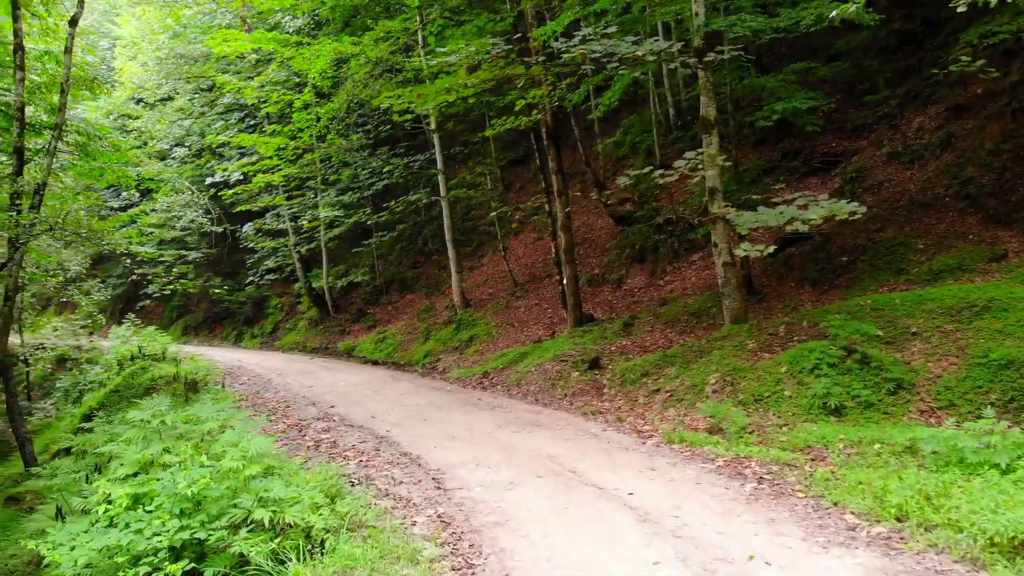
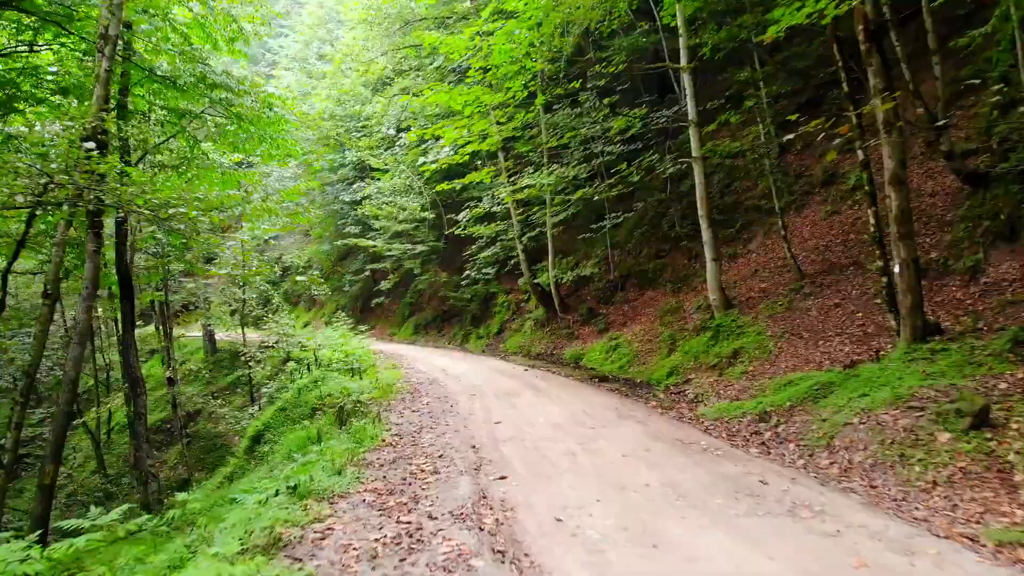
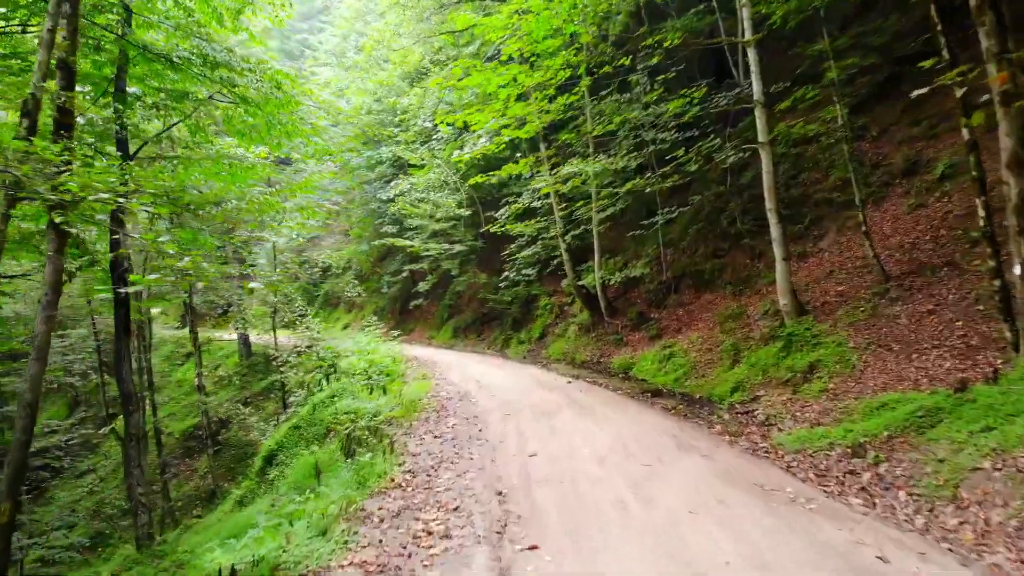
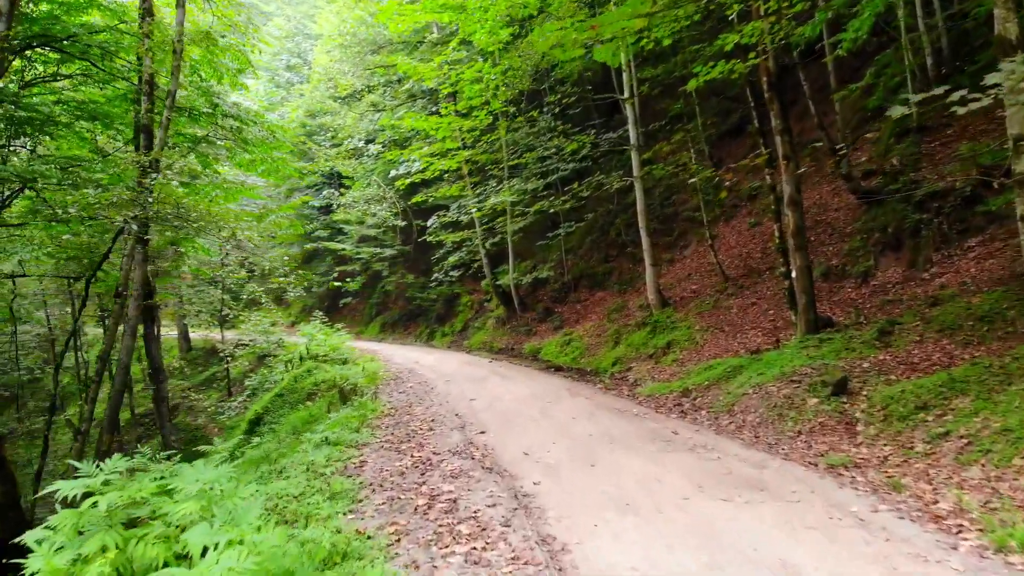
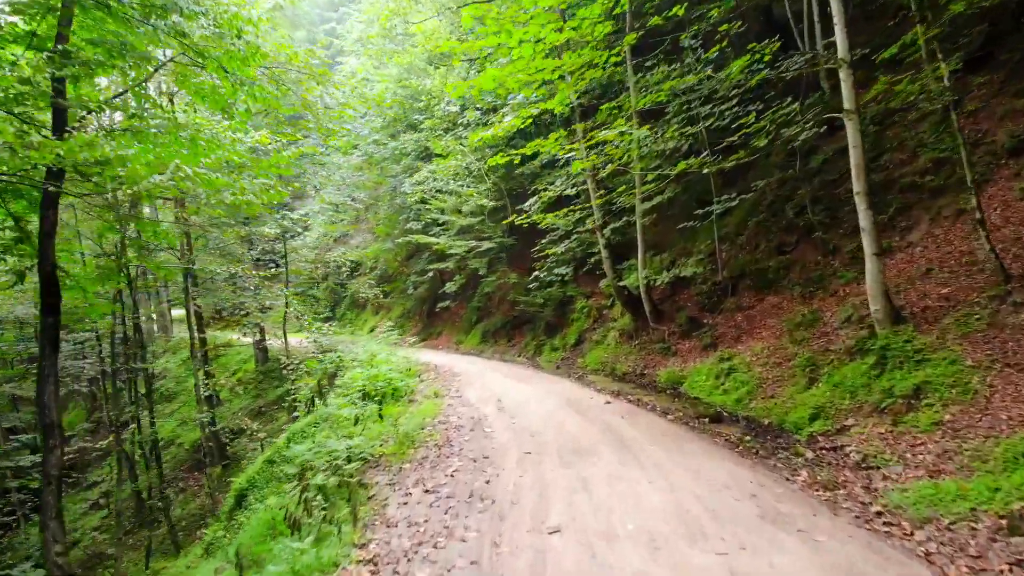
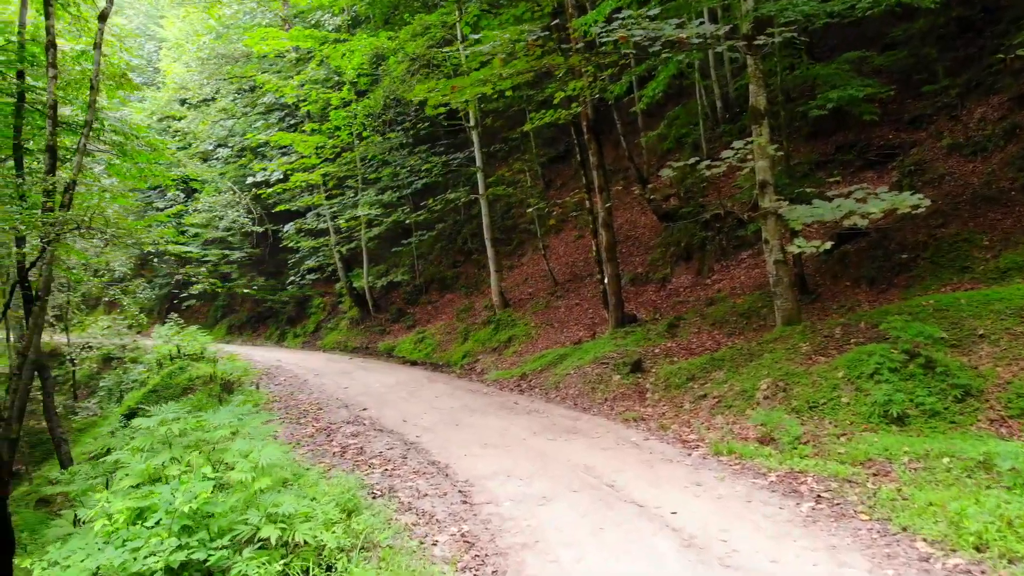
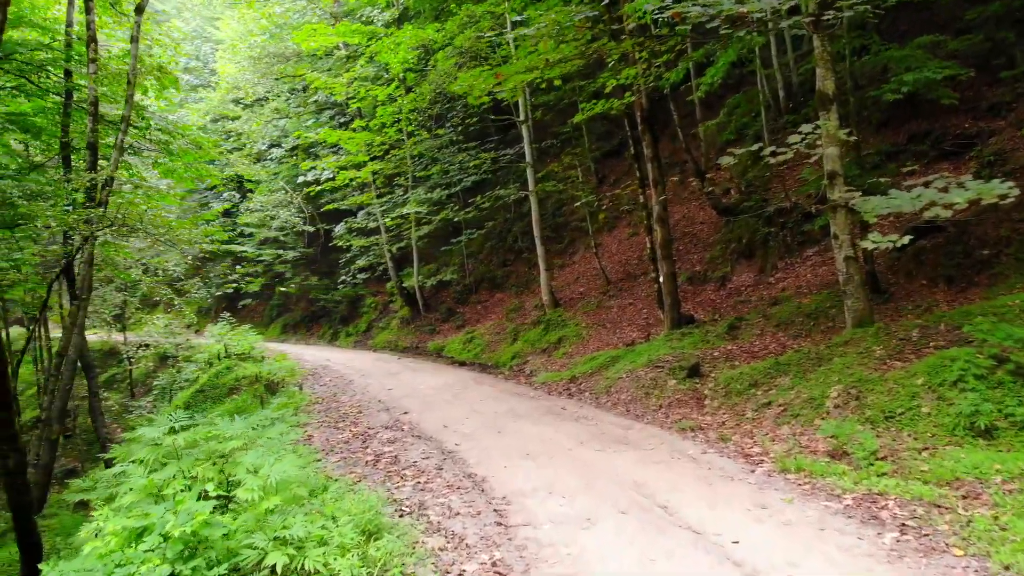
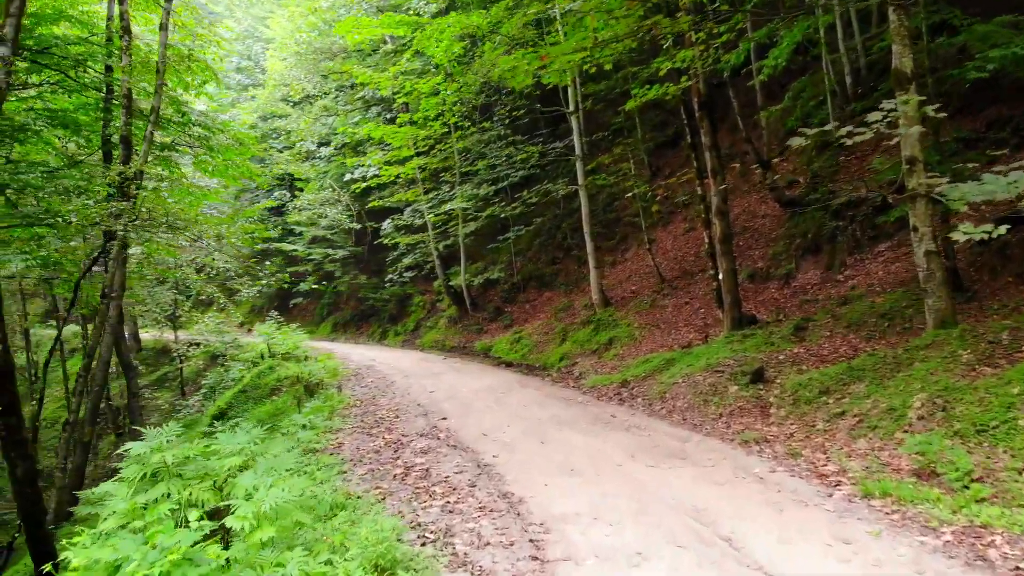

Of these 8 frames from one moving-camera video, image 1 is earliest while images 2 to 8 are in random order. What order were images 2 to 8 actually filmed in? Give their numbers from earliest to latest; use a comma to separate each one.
6, 7, 8, 4, 2, 3, 5
